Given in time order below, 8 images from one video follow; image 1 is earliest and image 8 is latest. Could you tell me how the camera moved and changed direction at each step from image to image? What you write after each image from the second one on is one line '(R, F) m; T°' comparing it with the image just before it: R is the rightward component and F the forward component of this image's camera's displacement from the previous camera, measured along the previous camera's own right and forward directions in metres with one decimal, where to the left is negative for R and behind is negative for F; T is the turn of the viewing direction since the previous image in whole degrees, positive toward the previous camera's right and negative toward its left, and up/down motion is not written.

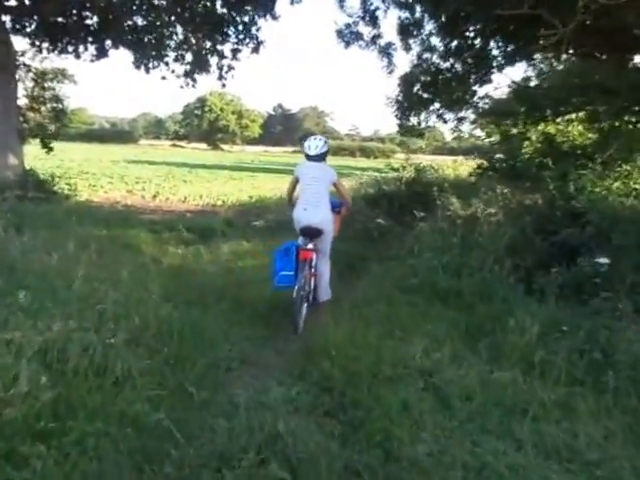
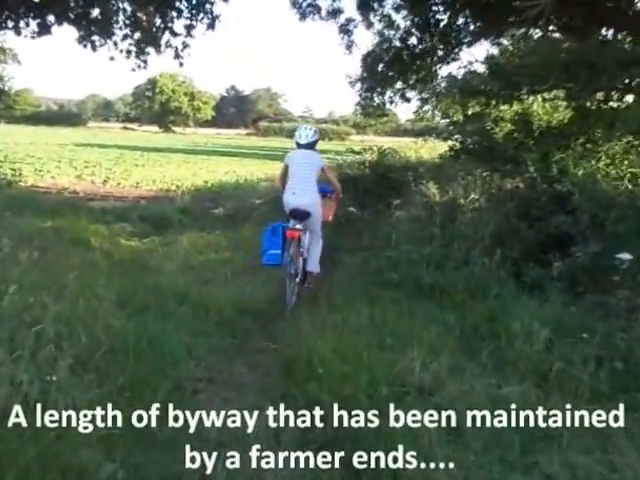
(-0.2, +0.7) m; +4°
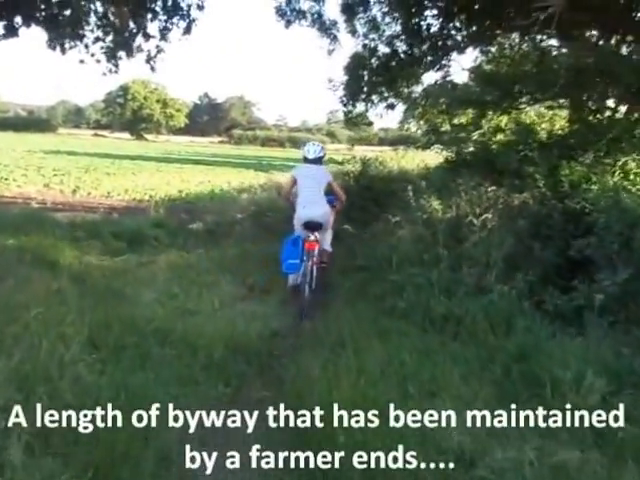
(-0.2, +0.8) m; +2°
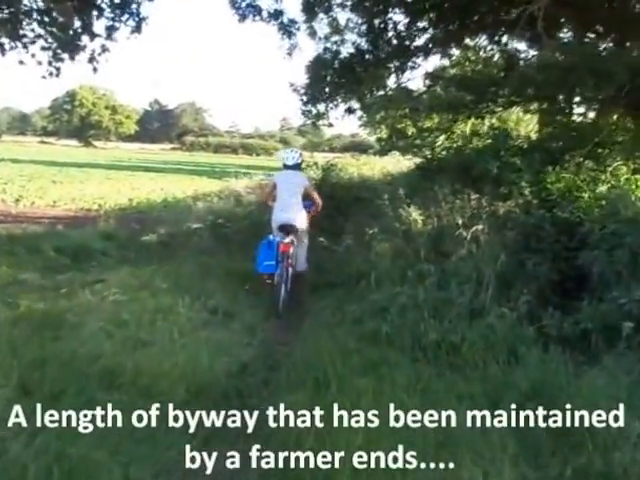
(-0.1, +0.8) m; +4°
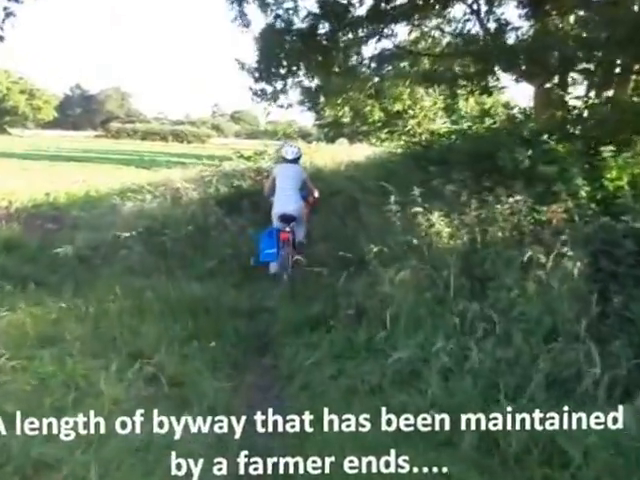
(-0.4, +2.2) m; +5°
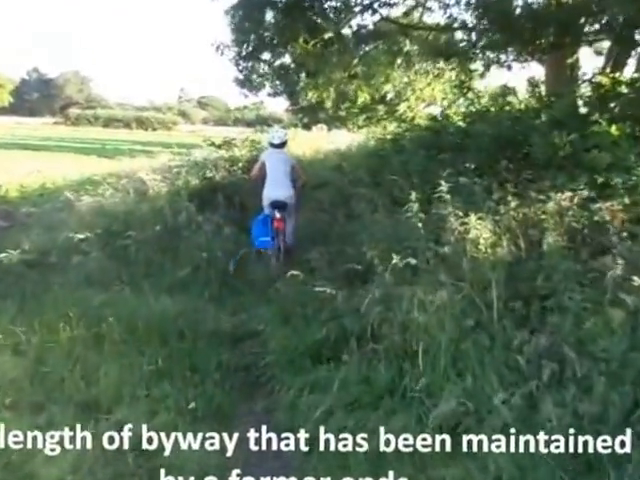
(-0.2, +1.1) m; +3°
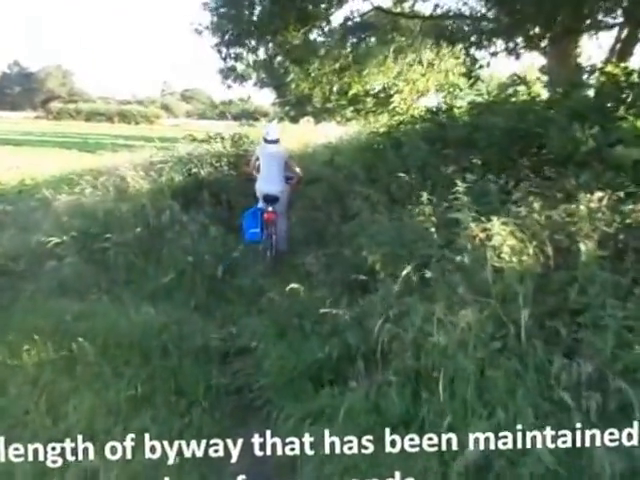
(-0.1, +0.5) m; +1°
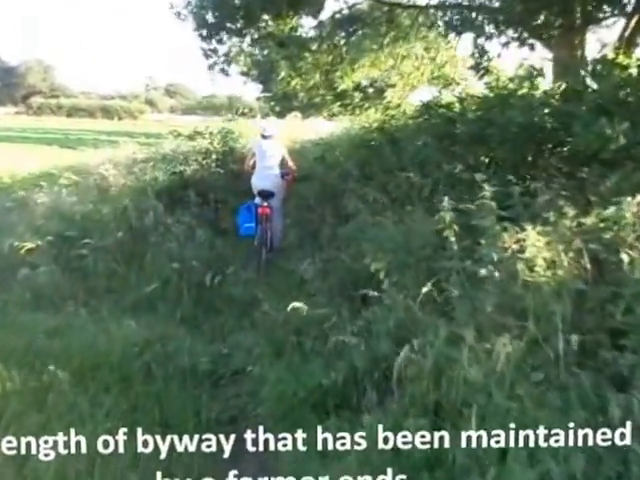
(-0.1, +0.5) m; +1°
